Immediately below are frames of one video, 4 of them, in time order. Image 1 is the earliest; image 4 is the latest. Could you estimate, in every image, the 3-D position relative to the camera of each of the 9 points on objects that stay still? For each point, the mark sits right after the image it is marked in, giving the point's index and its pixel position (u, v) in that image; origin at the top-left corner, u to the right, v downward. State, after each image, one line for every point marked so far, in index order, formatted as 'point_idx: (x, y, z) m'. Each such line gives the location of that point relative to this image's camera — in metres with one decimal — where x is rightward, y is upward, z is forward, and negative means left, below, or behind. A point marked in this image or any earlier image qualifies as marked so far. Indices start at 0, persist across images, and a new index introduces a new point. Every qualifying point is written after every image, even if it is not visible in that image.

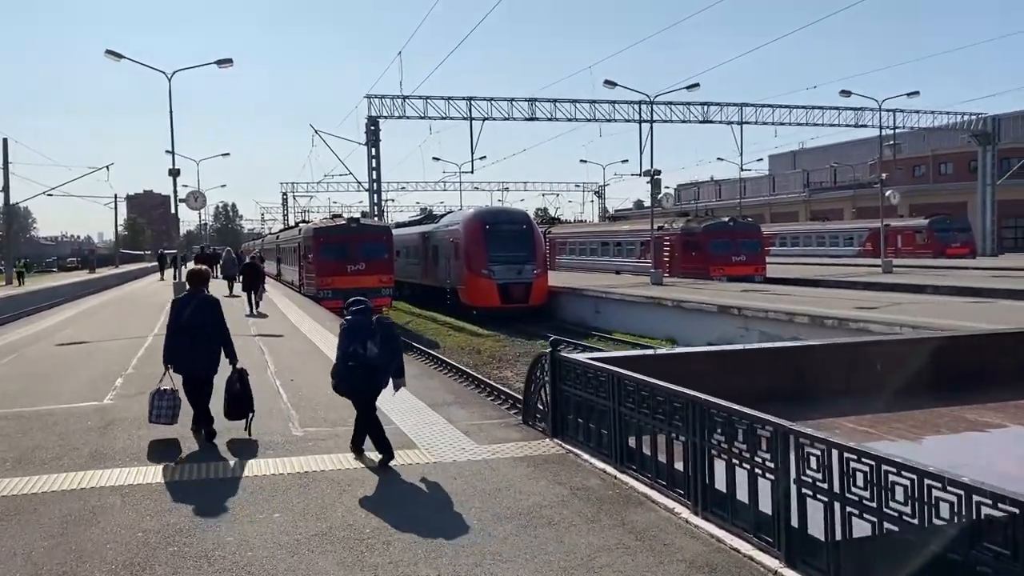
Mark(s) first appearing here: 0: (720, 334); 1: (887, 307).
0: (+4.6, -1.0, +19.6) m
1: (+7.5, -0.4, +17.8) m
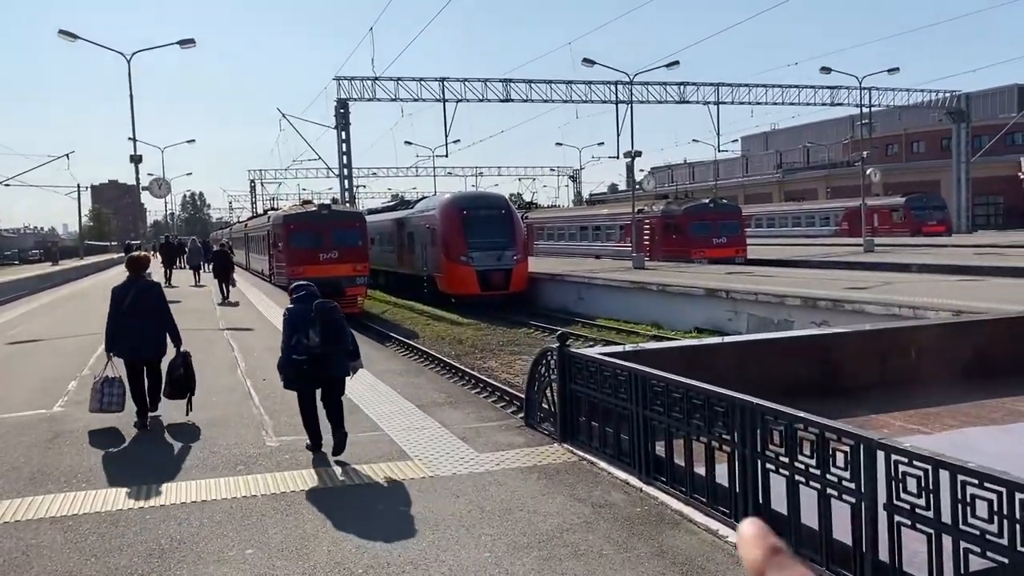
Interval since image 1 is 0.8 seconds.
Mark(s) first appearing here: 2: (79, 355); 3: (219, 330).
0: (+4.2, -0.7, +19.0) m
1: (+7.2, 0.0, +17.4) m
2: (-5.9, -0.9, +12.1) m
3: (-5.2, -0.8, +15.9) m
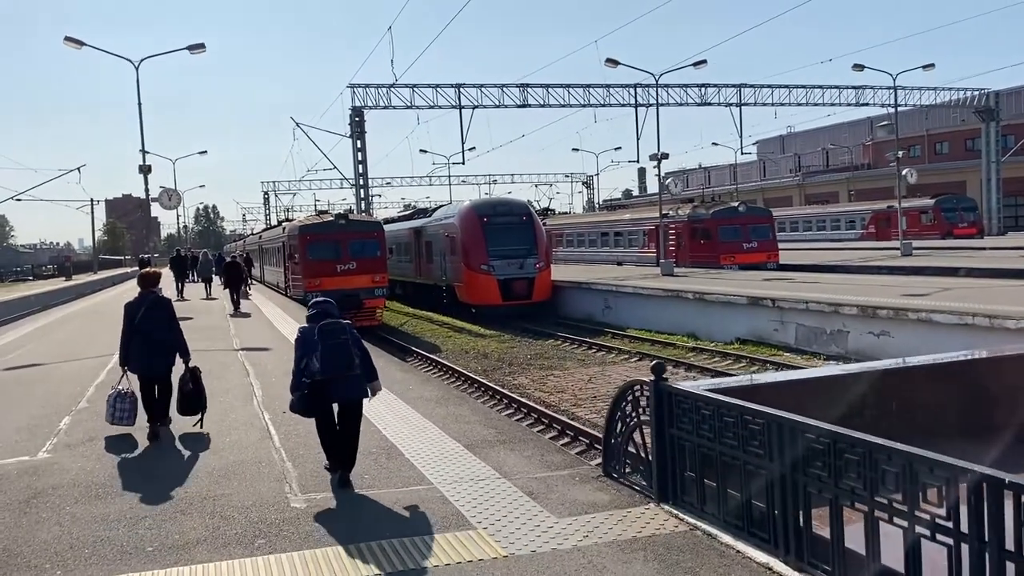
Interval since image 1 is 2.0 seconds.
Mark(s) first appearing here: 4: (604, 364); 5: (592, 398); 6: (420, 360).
0: (+4.8, -0.8, +17.9) m
1: (+7.8, -0.1, +16.2) m
2: (-5.4, -1.2, +11.1) m
3: (-4.7, -1.0, +14.9) m
4: (+1.7, -1.4, +16.8) m
5: (+1.2, -1.7, +13.5) m
6: (-2.0, -1.5, +19.0) m
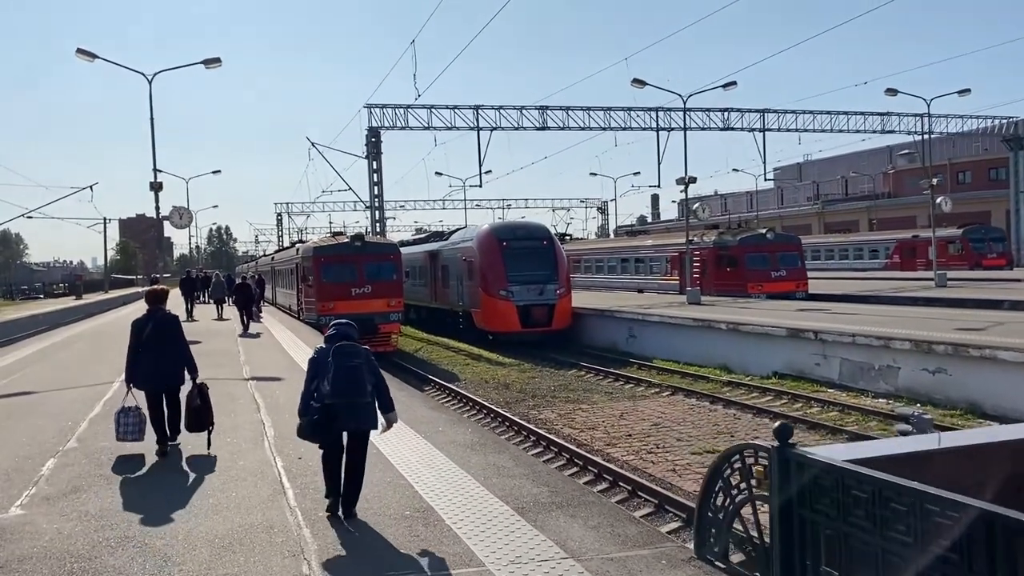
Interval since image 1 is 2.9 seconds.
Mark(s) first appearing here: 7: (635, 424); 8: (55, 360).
0: (+5.3, -1.4, +16.9) m
1: (+8.2, -0.7, +15.2) m
2: (-5.0, -1.4, +10.2) m
3: (-4.2, -1.4, +14.0) m
4: (+2.2, -2.0, +15.8) m
5: (+1.6, -2.1, +12.5) m
6: (-1.5, -2.1, +18.1) m
7: (+1.9, -2.0, +13.4) m
8: (-8.4, -1.3, +16.5) m
